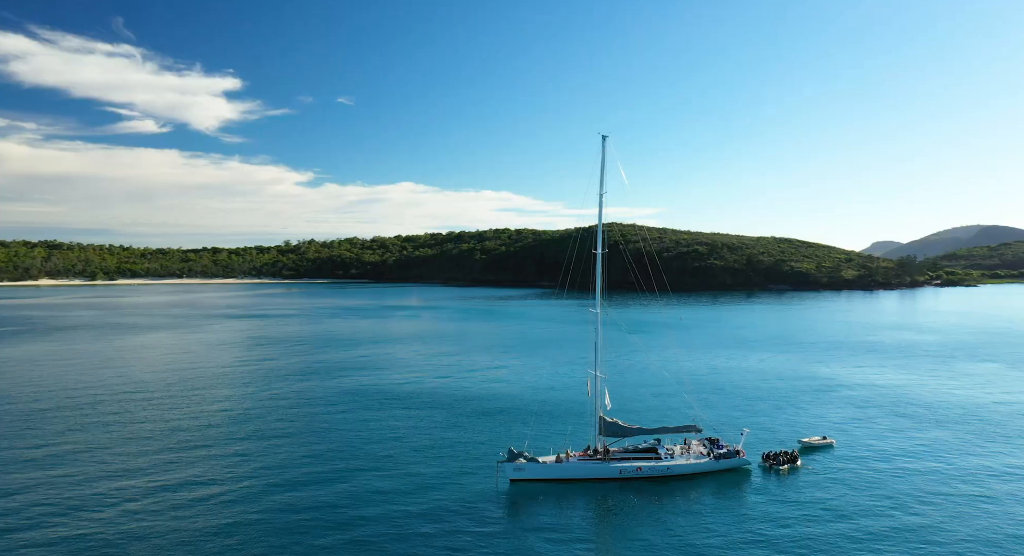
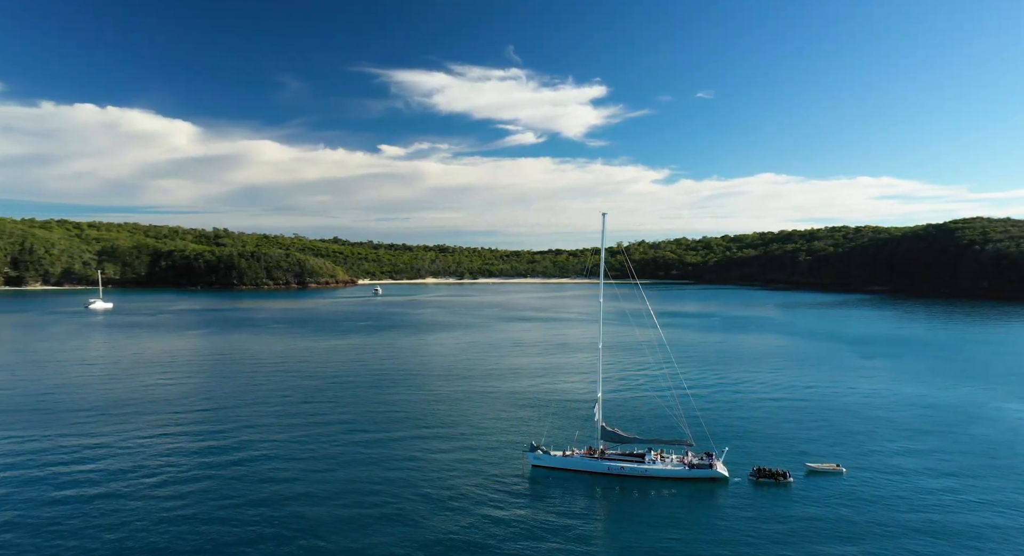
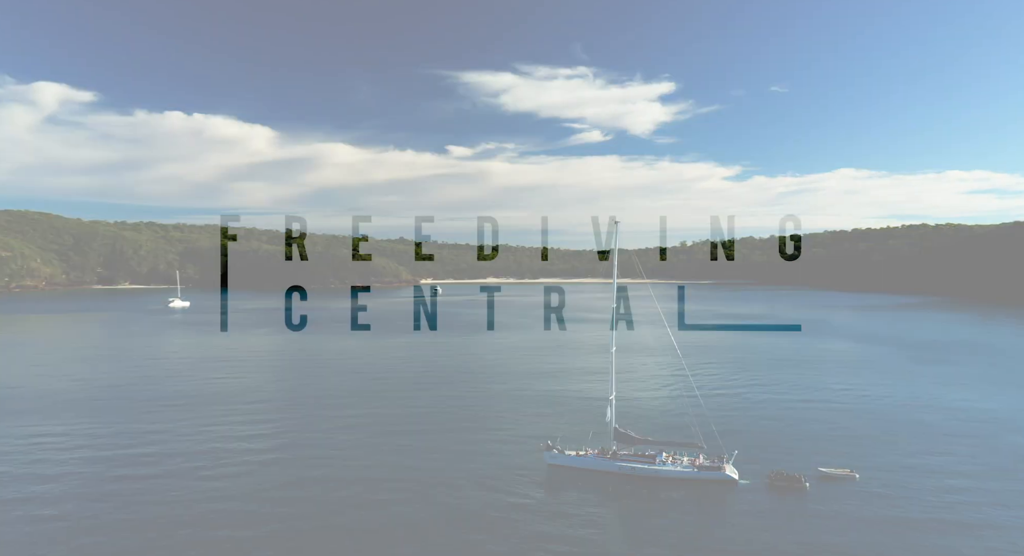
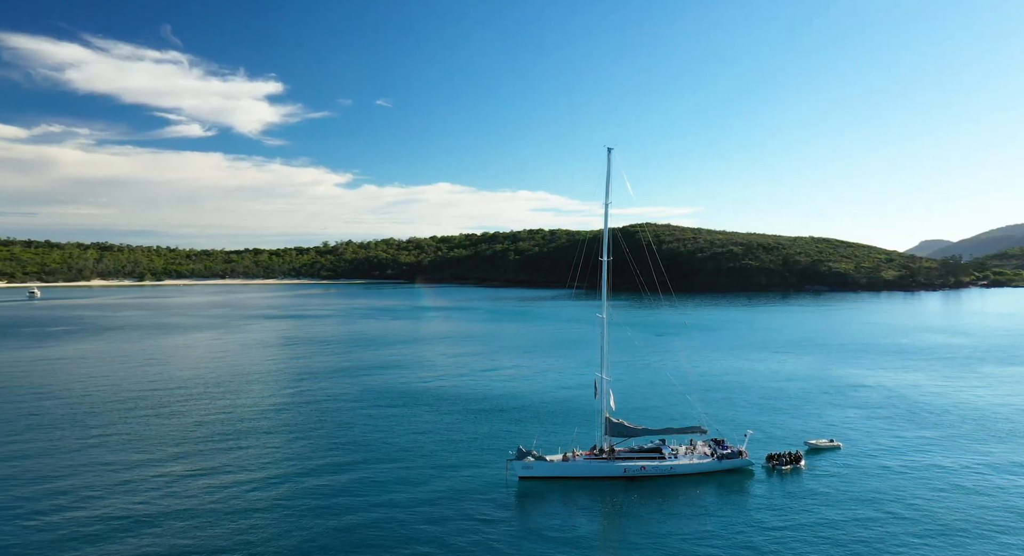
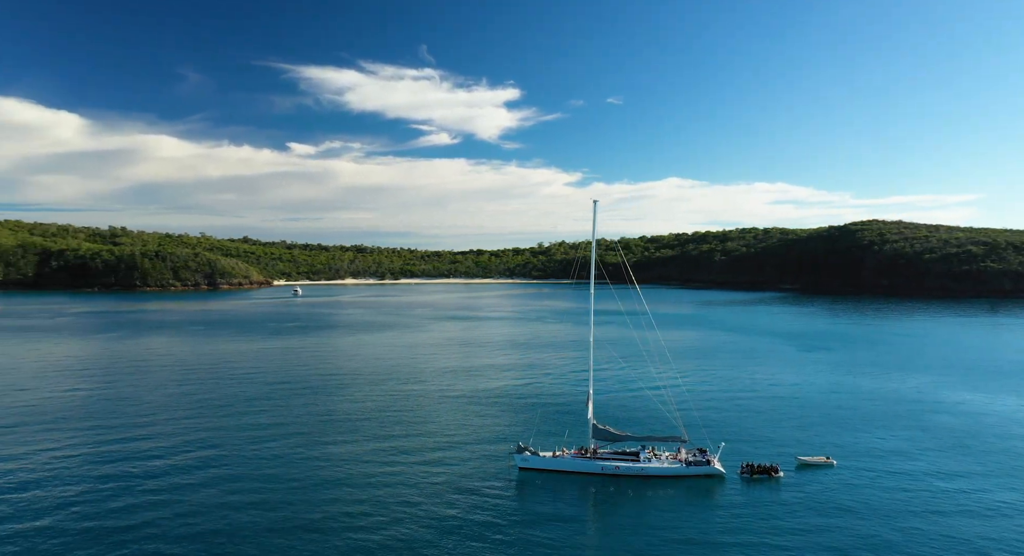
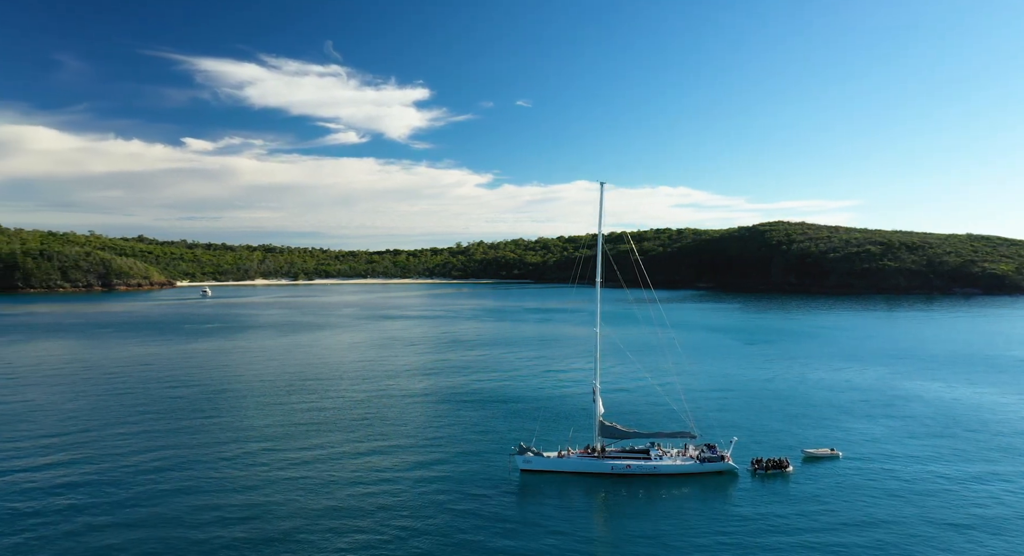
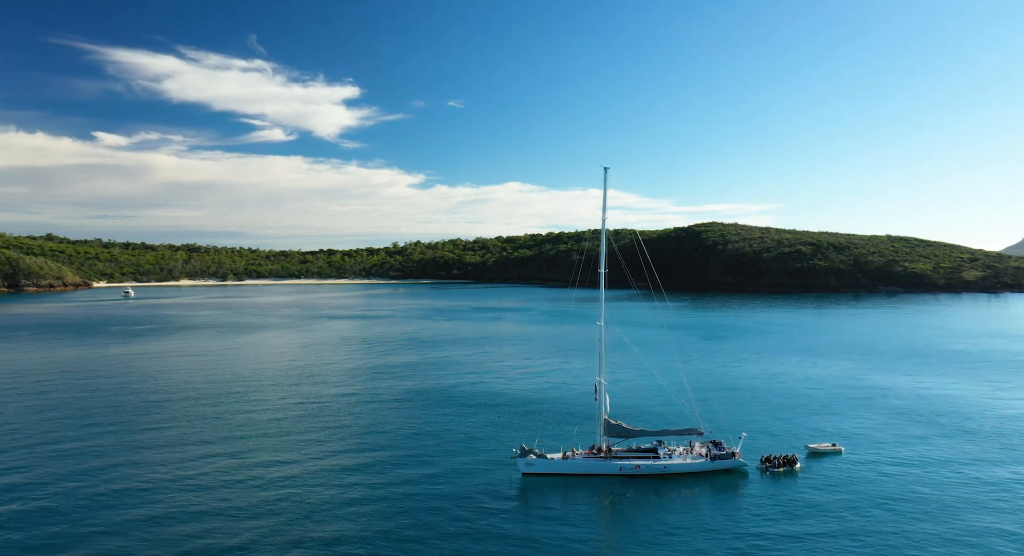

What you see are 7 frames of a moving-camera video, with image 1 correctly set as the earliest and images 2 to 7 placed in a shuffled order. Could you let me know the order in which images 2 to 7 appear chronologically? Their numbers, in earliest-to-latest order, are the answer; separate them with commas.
4, 7, 6, 5, 2, 3
